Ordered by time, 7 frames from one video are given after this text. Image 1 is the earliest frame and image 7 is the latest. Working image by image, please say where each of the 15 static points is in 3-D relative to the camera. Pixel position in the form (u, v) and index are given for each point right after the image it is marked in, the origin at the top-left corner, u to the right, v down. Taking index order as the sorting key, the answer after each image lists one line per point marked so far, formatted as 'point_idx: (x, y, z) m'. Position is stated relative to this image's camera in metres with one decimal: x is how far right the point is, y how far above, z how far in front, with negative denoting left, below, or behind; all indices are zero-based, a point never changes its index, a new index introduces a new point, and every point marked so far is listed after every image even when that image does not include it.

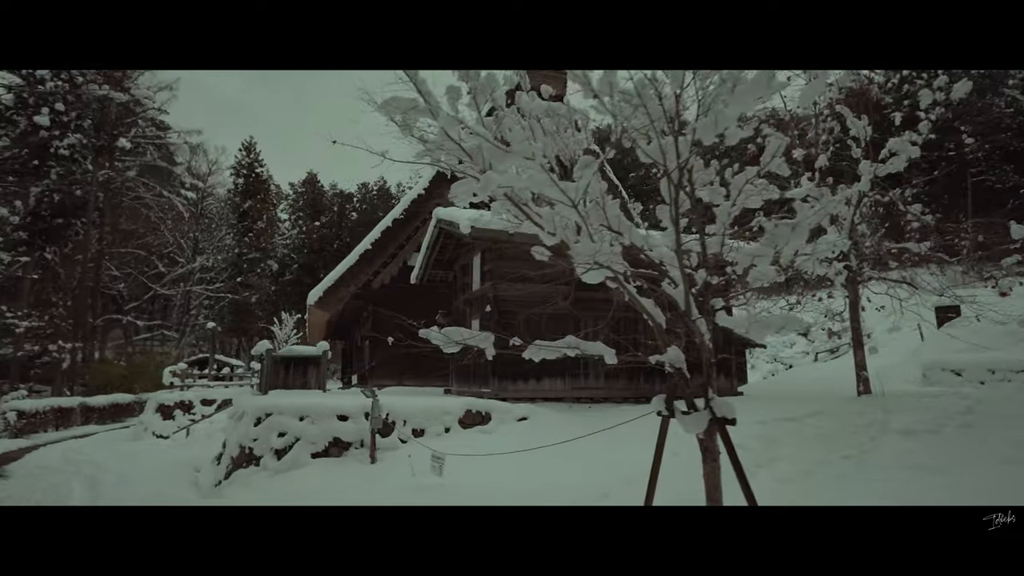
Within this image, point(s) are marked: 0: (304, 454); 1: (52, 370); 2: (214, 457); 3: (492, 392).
0: (-2.3, -1.8, +5.9) m
1: (-13.2, -2.3, +15.2) m
2: (-4.6, -2.7, +8.3) m
3: (-0.3, -1.6, +8.1) m
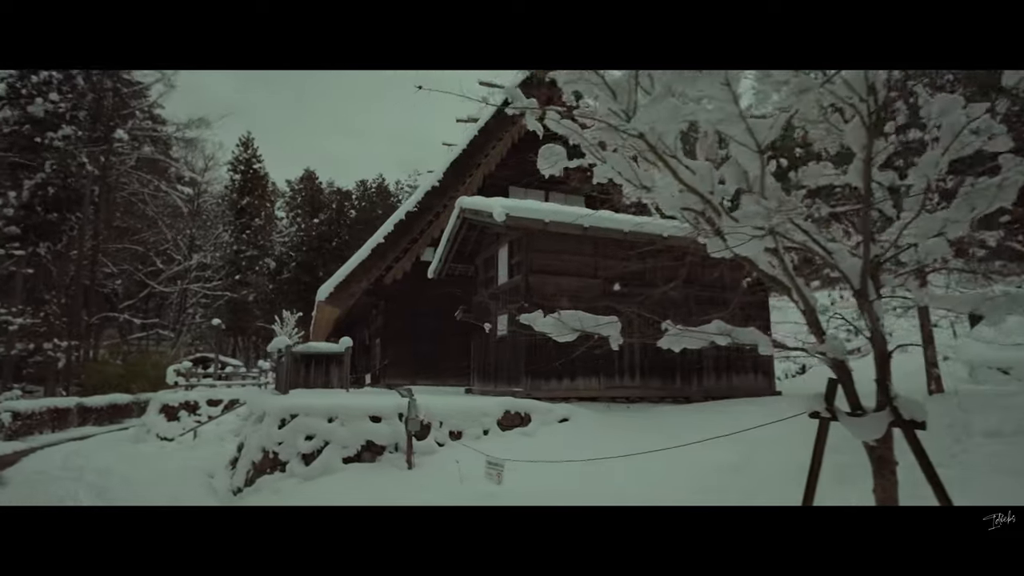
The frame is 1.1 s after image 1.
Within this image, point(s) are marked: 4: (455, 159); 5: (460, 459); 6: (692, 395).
0: (-1.8, -1.7, +5.3) m
1: (-12.8, -2.2, +14.5) m
2: (-4.1, -2.6, +7.8) m
3: (+0.2, -1.5, +7.6) m
4: (-1.5, +3.4, +13.6) m
5: (-0.3, -1.8, +5.5) m
6: (+2.9, -1.7, +8.6) m
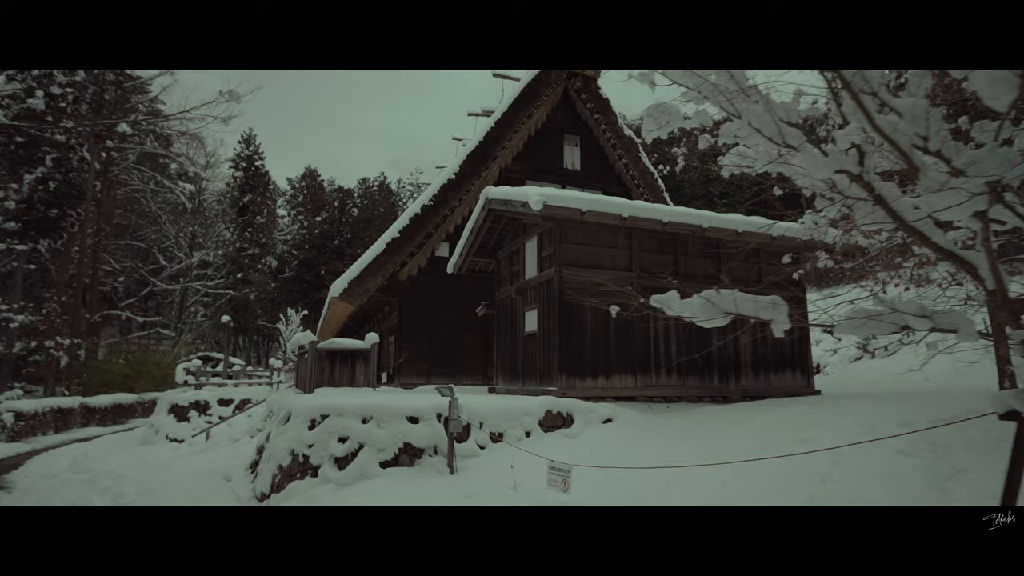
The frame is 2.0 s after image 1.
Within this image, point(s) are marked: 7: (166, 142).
0: (-1.3, -1.6, +4.9) m
1: (-12.4, -2.1, +14.1) m
2: (-3.7, -2.5, +7.4) m
3: (+0.6, -1.4, +7.2) m
4: (-1.0, +3.5, +13.2) m
5: (+0.1, -1.7, +5.1) m
6: (+3.4, -1.6, +8.2) m
7: (-10.9, +4.6, +16.8) m
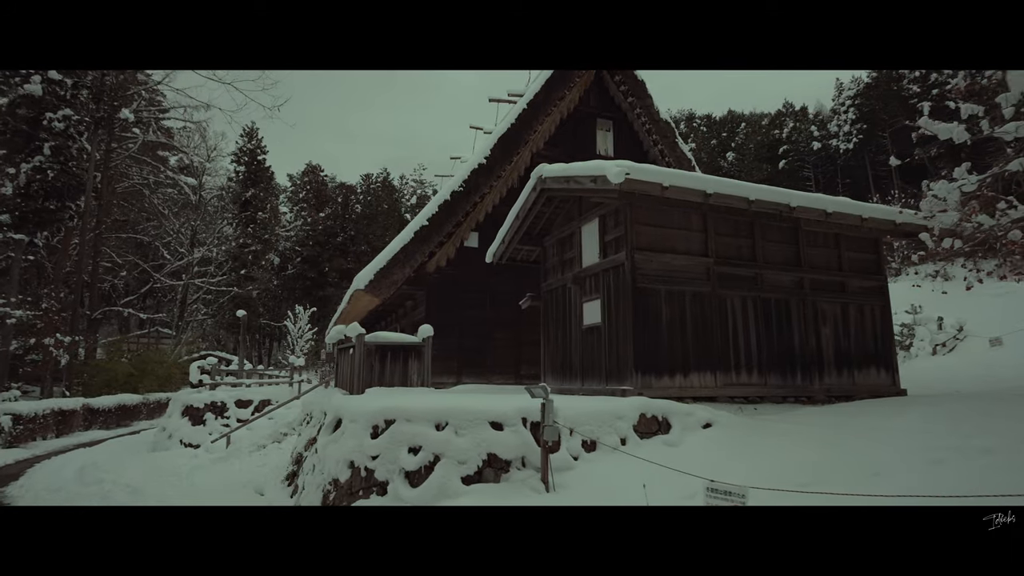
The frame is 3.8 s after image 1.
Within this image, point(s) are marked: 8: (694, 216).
0: (-0.5, -1.5, +4.1) m
1: (-11.6, -1.9, +13.2) m
2: (-2.8, -2.3, +6.5) m
3: (+1.5, -1.2, +6.4) m
4: (-0.2, +3.7, +12.4) m
5: (+1.0, -1.5, +4.2) m
6: (+4.2, -1.5, +7.4) m
7: (-10.2, +4.7, +15.8) m
8: (+2.5, +1.0, +7.1) m
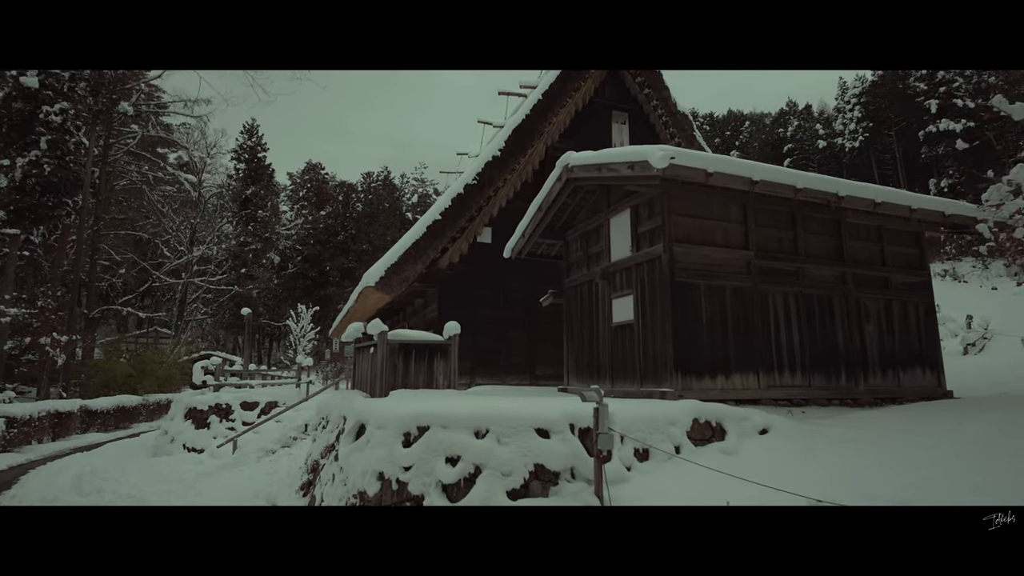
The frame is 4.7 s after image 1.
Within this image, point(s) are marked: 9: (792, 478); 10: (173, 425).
0: (-0.1, -1.4, +3.6) m
1: (-11.2, -1.9, +12.7) m
2: (-2.5, -2.2, +6.1) m
3: (+1.8, -1.2, +5.9) m
4: (+0.1, +3.7, +11.9) m
5: (+1.3, -1.5, +3.8) m
6: (+4.6, -1.4, +6.9) m
7: (-9.9, +4.8, +15.4) m
8: (+2.8, +1.0, +6.7) m
9: (+2.2, -1.5, +4.1) m
10: (-6.4, -2.6, +10.0) m
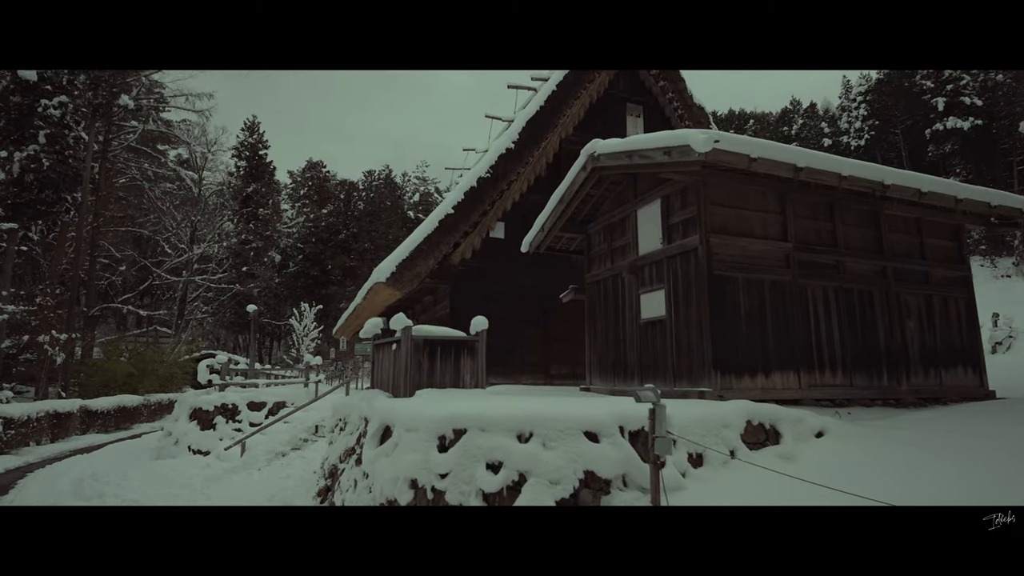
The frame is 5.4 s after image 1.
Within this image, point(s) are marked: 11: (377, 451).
0: (+0.2, -1.3, +3.3) m
1: (-10.9, -1.8, +12.3) m
2: (-2.2, -2.2, +5.7) m
3: (+2.1, -1.1, +5.6) m
4: (+0.4, +3.8, +11.6) m
5: (+1.6, -1.4, +3.4) m
6: (+4.9, -1.3, +6.6) m
7: (-9.6, +4.9, +15.0) m
8: (+3.1, +1.1, +6.3) m
9: (+2.5, -1.4, +3.8) m
10: (-6.1, -2.5, +9.6) m
11: (-1.0, -1.3, +4.1) m
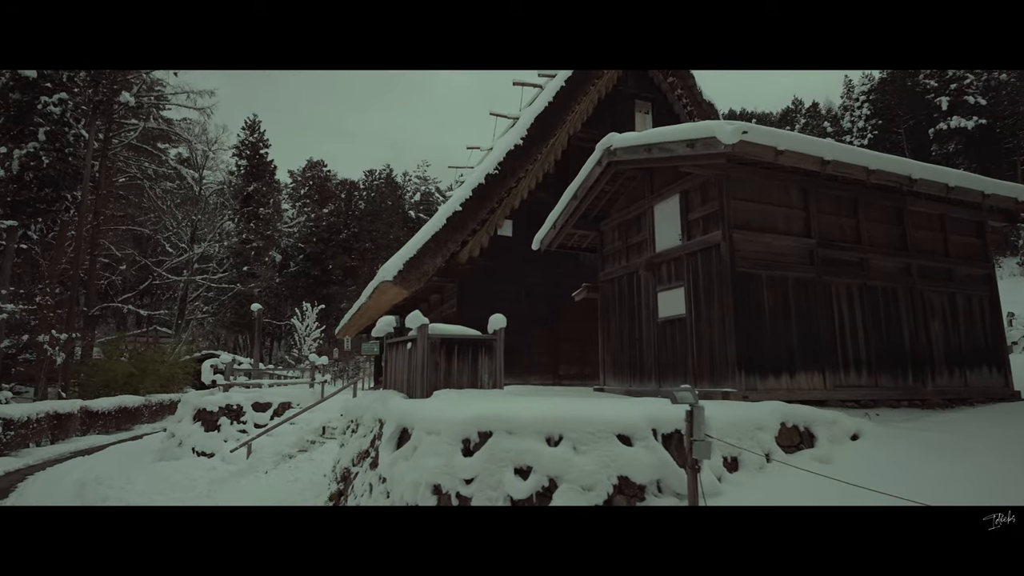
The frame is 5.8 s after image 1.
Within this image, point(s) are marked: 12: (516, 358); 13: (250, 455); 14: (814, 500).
0: (+0.4, -1.3, +3.1) m
1: (-10.8, -1.7, +12.1) m
2: (-2.0, -2.1, +5.5) m
3: (+2.3, -1.1, +5.4) m
4: (+0.6, +3.8, +11.4) m
5: (+1.8, -1.4, +3.3) m
6: (+5.0, -1.3, +6.4) m
7: (-9.4, +4.9, +14.8) m
8: (+3.3, +1.1, +6.2) m
9: (+2.7, -1.4, +3.6) m
10: (-5.9, -2.5, +9.4) m
11: (-0.9, -1.2, +3.9) m
12: (+0.1, -1.4, +10.9) m
13: (-4.2, -2.6, +8.5) m
14: (+1.9, -1.4, +3.2) m
